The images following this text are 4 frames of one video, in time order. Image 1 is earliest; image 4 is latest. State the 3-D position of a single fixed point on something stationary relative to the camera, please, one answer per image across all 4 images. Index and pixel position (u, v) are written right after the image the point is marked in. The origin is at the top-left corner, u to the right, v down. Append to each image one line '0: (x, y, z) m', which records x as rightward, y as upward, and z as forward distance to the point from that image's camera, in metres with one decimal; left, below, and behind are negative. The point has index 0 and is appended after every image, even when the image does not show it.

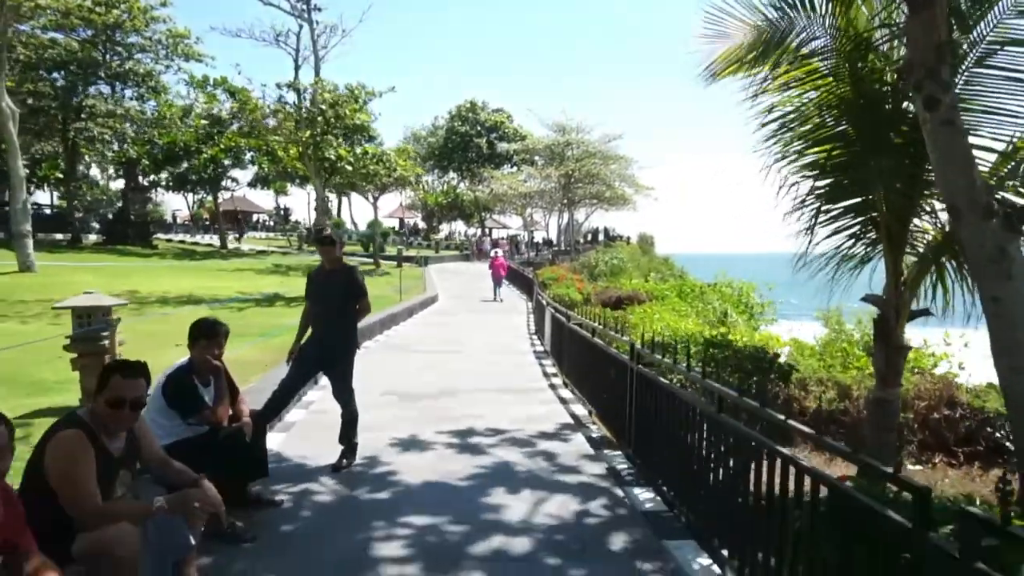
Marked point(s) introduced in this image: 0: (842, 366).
0: (+5.0, -1.2, +10.8) m
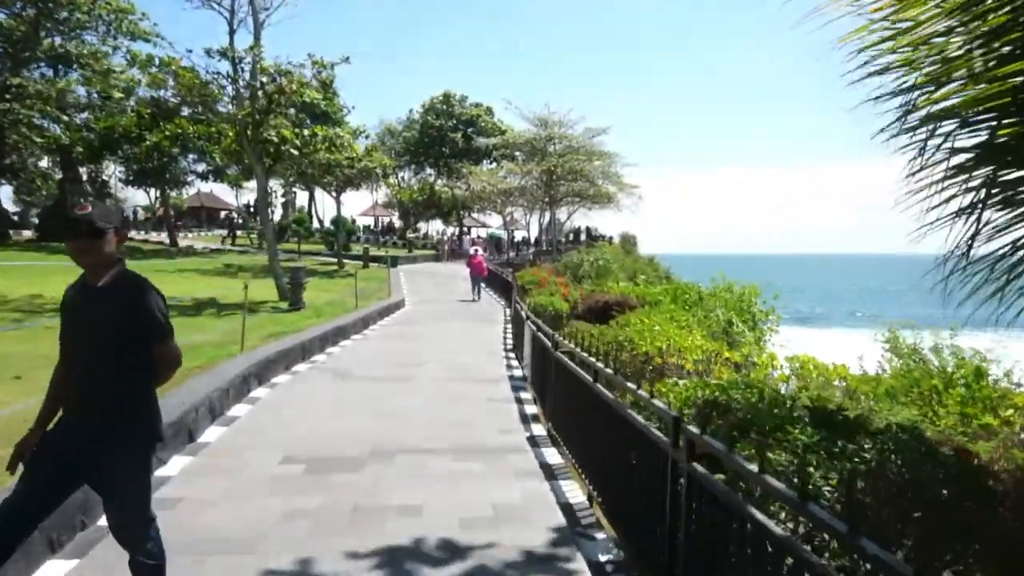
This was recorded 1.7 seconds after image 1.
0: (+4.6, -1.3, +7.6) m
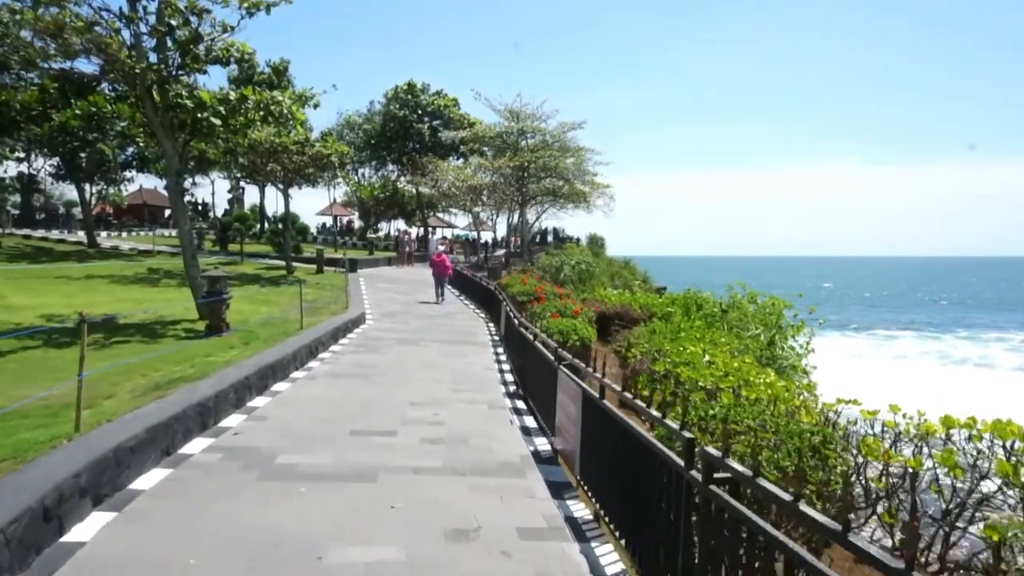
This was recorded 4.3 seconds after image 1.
0: (+5.1, -1.6, +3.2) m
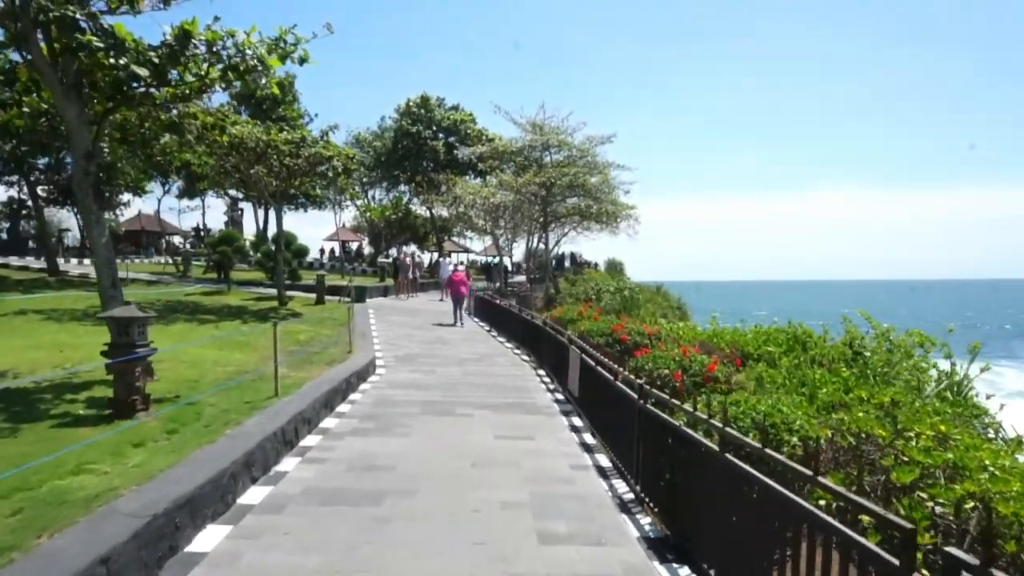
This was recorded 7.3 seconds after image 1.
0: (+6.2, -1.7, -2.5) m
